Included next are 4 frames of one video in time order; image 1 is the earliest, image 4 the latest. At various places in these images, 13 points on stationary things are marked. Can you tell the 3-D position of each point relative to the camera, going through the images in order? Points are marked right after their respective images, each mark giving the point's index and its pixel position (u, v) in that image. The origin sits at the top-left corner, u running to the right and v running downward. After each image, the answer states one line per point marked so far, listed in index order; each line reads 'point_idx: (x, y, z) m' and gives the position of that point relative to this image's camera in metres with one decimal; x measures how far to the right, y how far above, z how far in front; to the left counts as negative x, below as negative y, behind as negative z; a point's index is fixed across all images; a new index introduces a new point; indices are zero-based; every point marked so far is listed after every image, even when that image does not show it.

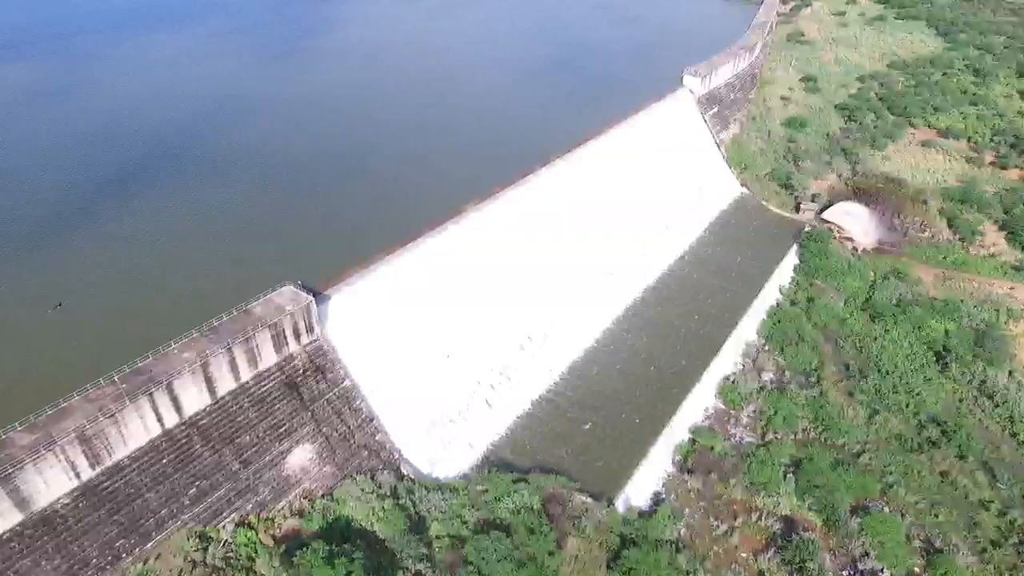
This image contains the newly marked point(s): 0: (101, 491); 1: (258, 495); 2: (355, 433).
0: (-6.0, -3.0, +10.4) m
1: (-4.3, -3.5, +12.0) m
2: (-2.9, -2.7, +13.3) m
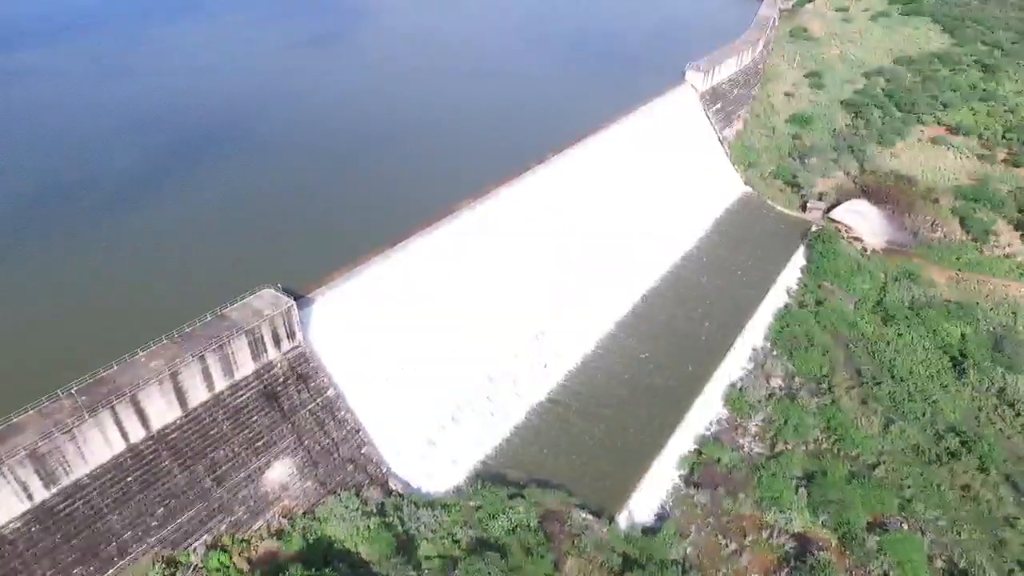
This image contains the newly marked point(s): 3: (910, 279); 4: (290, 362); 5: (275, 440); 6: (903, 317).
0: (-6.1, -3.0, +9.6) m
1: (-4.4, -3.6, +11.1) m
2: (-3.0, -2.8, +12.5) m
3: (+11.2, +0.2, +19.9) m
4: (-3.8, -1.3, +12.3) m
5: (-4.0, -2.5, +11.8) m
6: (+10.1, -0.8, +18.2) m
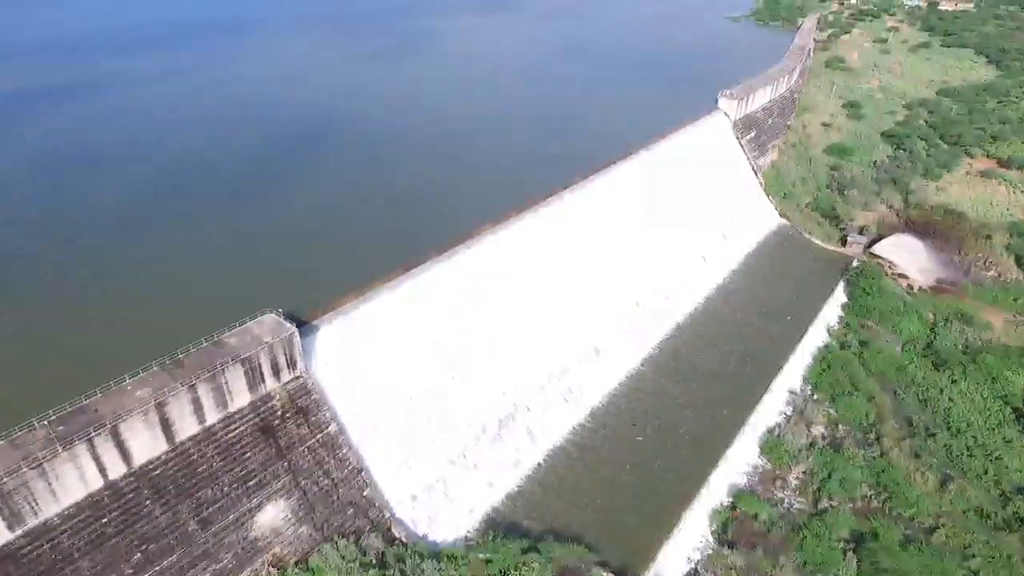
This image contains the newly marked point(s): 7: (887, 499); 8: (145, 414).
0: (-6.0, -3.3, +8.6) m
1: (-4.2, -3.9, +10.1) m
2: (-2.8, -3.2, +11.4) m
3: (+11.8, -0.9, +18.5) m
4: (-3.6, -1.7, +11.3) m
5: (-3.7, -2.9, +10.8) m
6: (+10.6, -1.8, +16.8) m
7: (+7.1, -4.0, +13.4) m
8: (-4.9, -1.7, +9.4) m
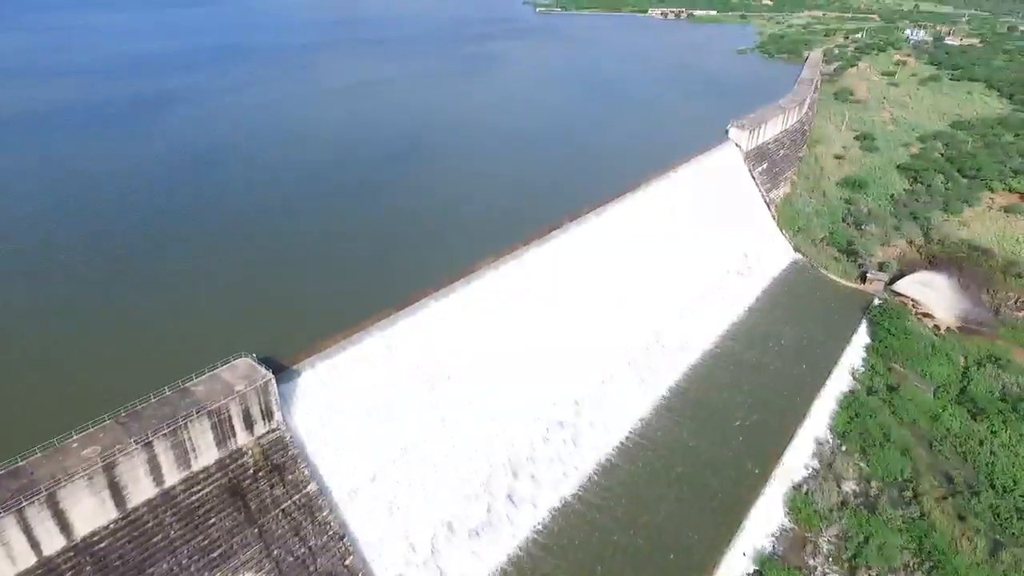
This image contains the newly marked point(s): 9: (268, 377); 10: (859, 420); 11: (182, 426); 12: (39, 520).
0: (-6.0, -3.7, +7.3) m
1: (-4.2, -4.4, +8.7) m
2: (-2.8, -3.8, +10.1) m
3: (+11.8, -1.9, +17.3) m
4: (-3.5, -2.3, +10.1) m
5: (-3.7, -3.5, +9.5) m
6: (+10.6, -2.7, +15.5) m
7: (+7.1, -4.7, +12.0) m
8: (-4.9, -2.2, +8.2) m
9: (-3.4, -1.2, +9.8) m
10: (+7.4, -2.8, +15.1) m
11: (-4.2, -1.7, +8.9) m
12: (-5.2, -2.6, +7.9) m
